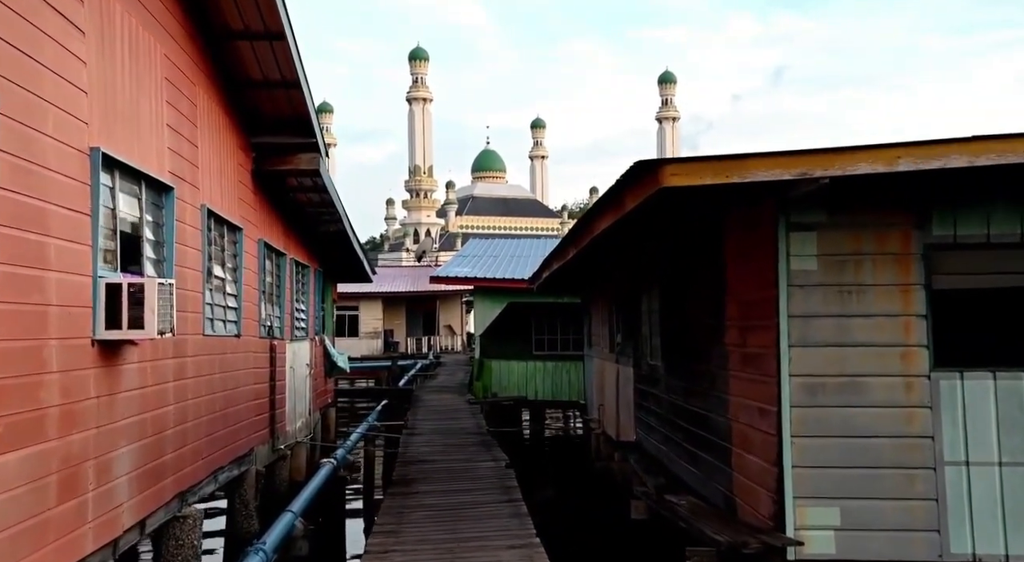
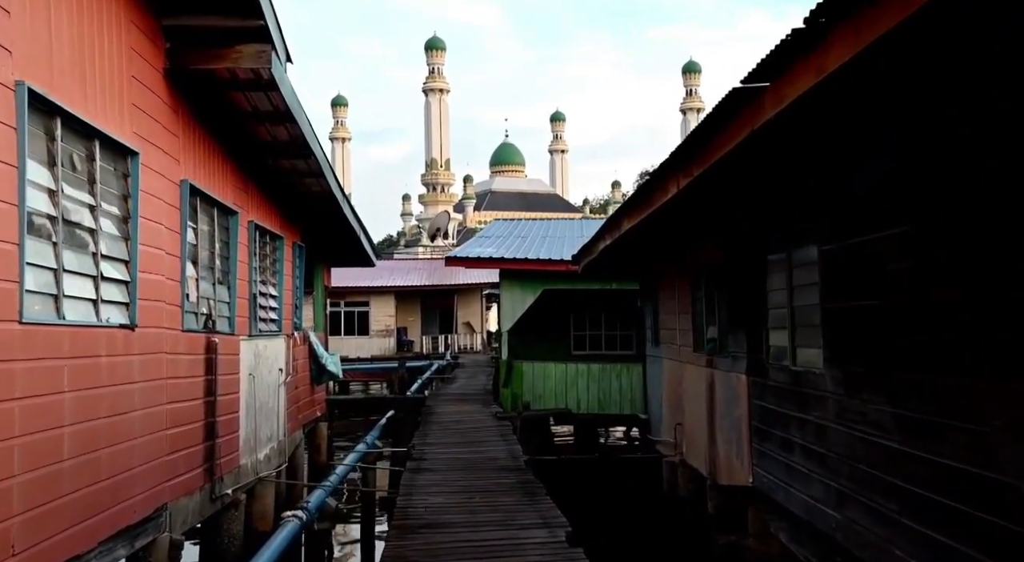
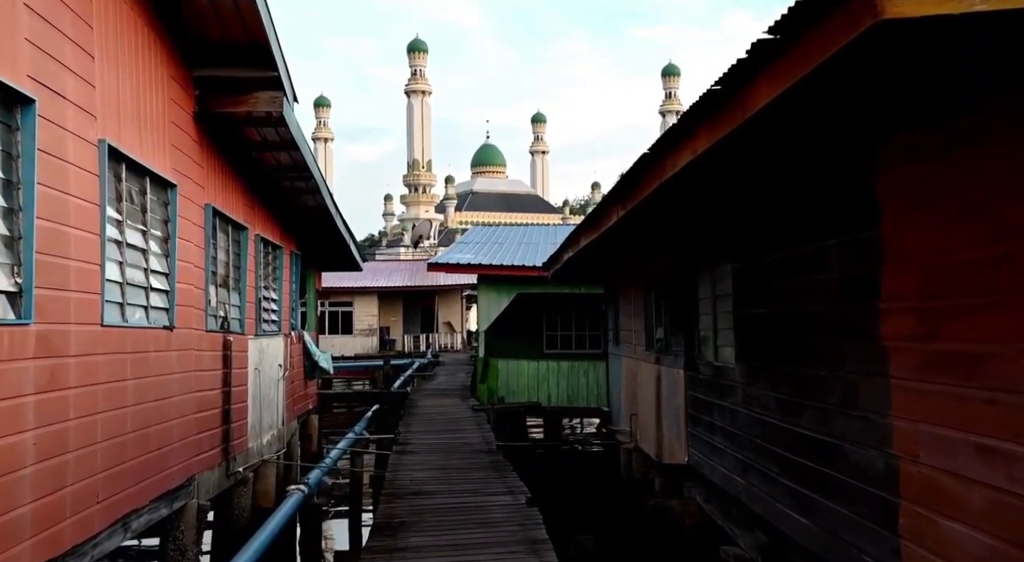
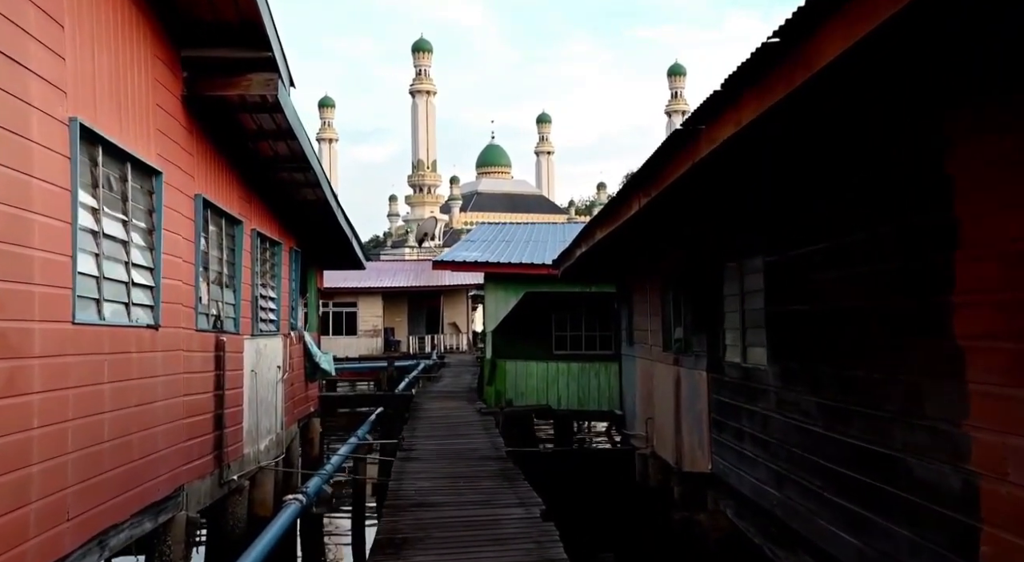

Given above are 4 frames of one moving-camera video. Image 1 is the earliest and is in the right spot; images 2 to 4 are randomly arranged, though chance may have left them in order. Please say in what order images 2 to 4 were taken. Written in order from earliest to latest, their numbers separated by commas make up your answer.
3, 4, 2
